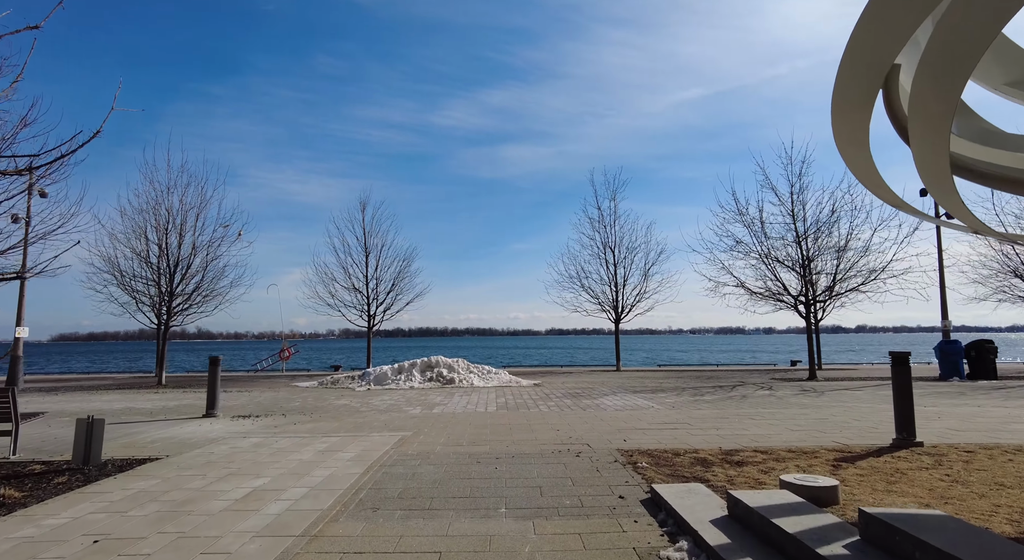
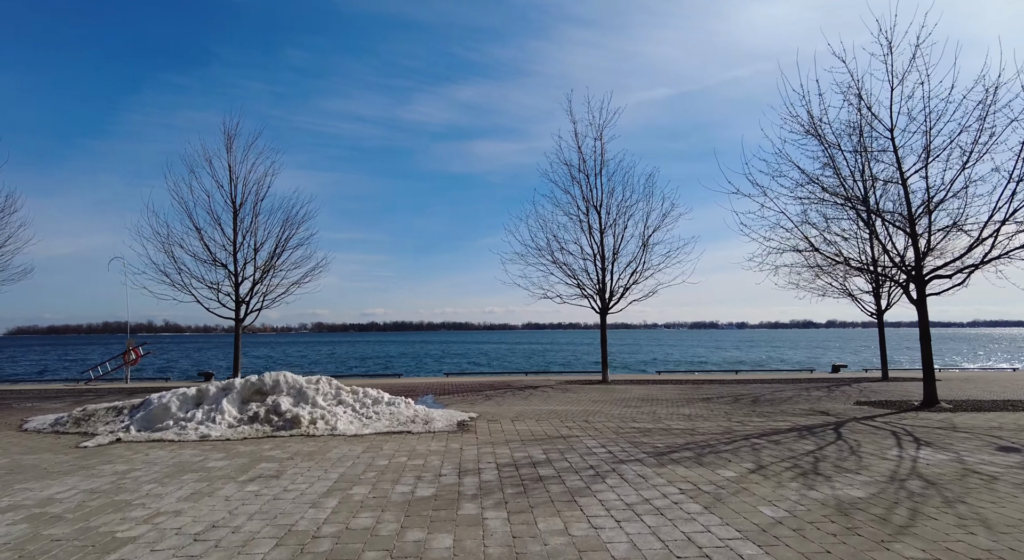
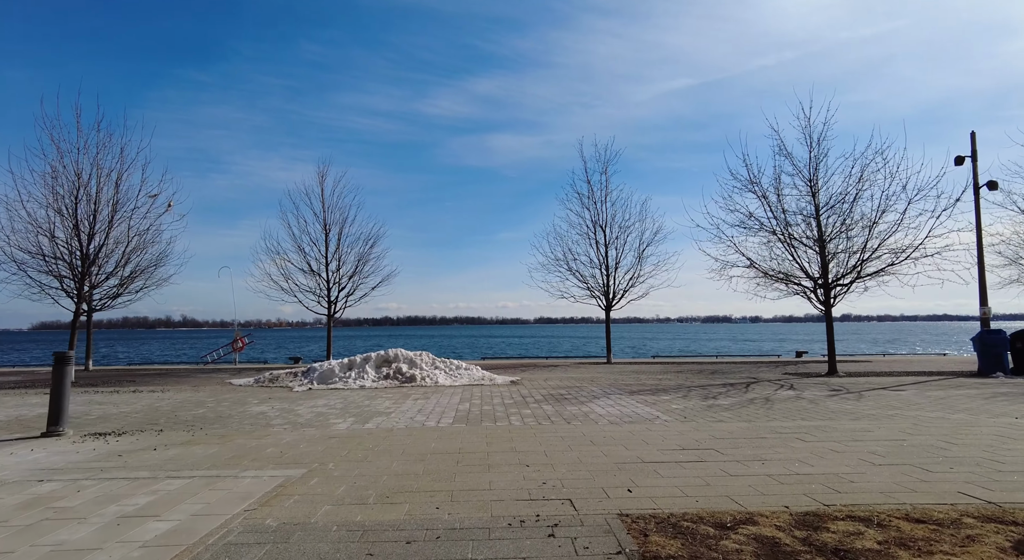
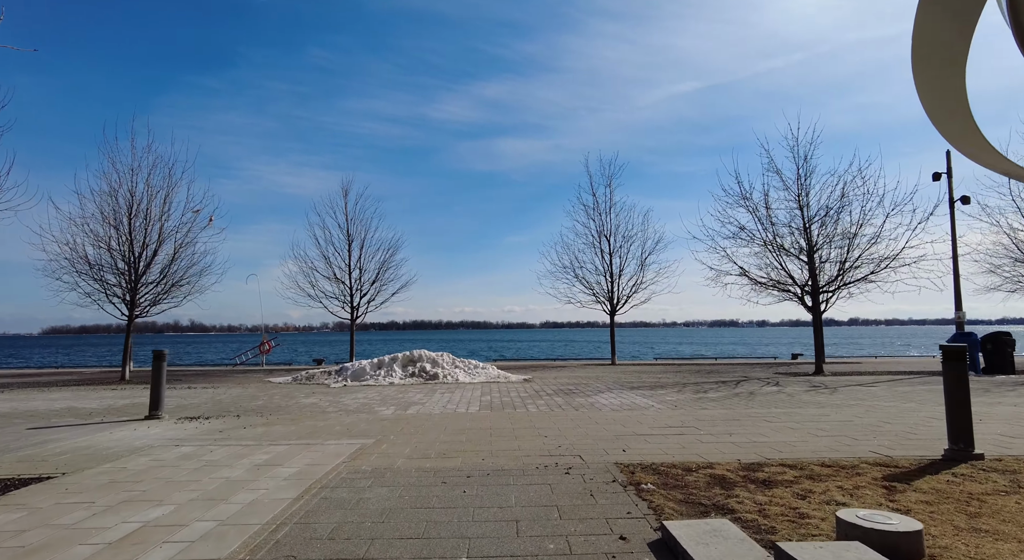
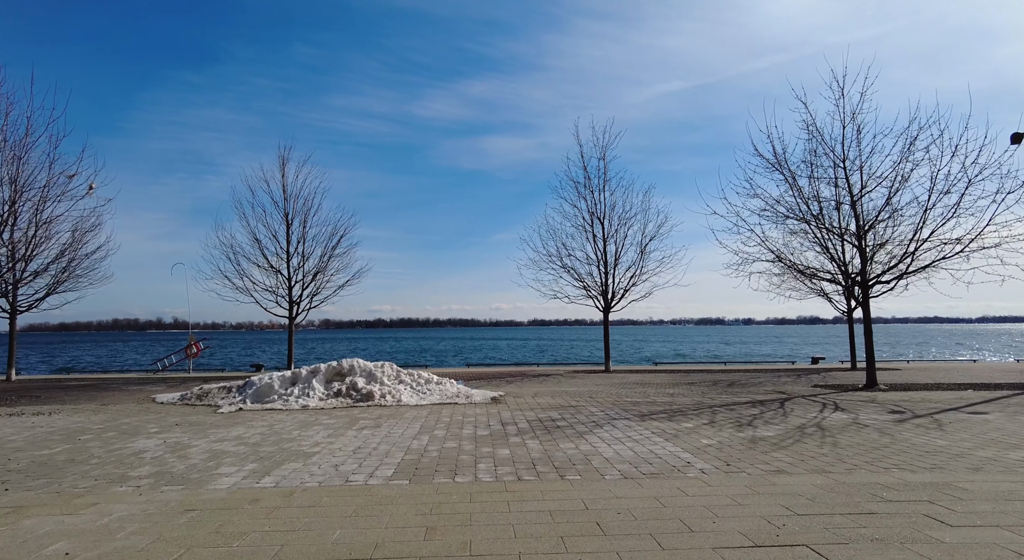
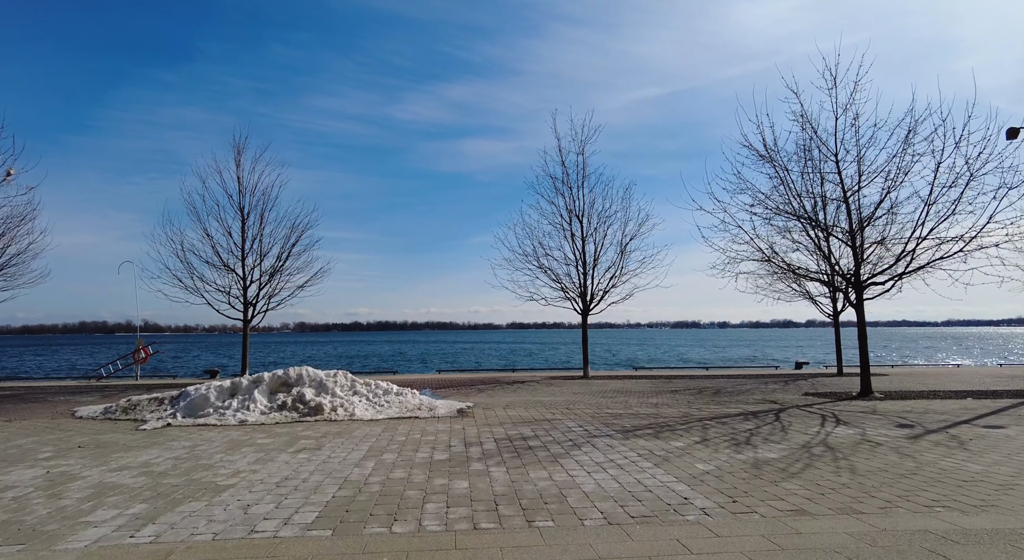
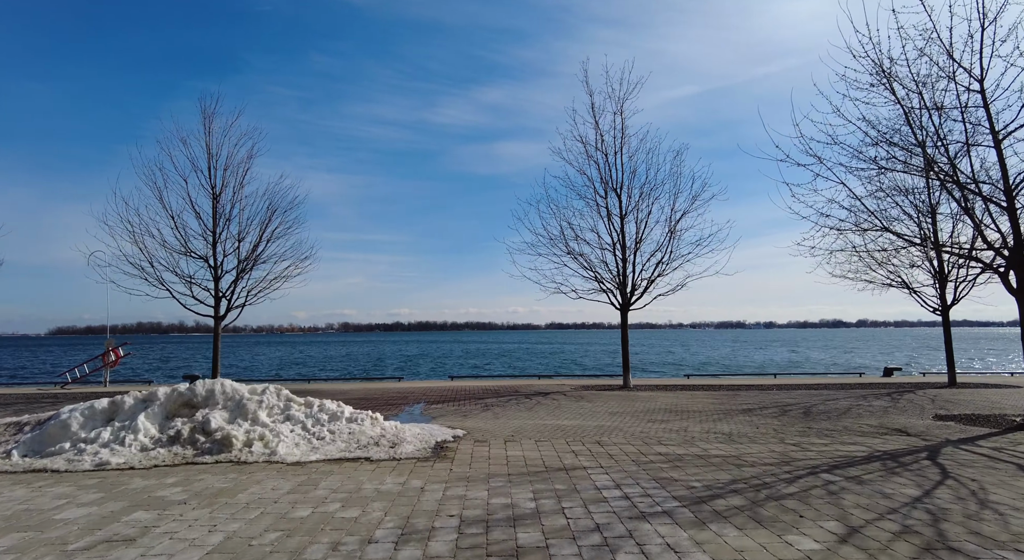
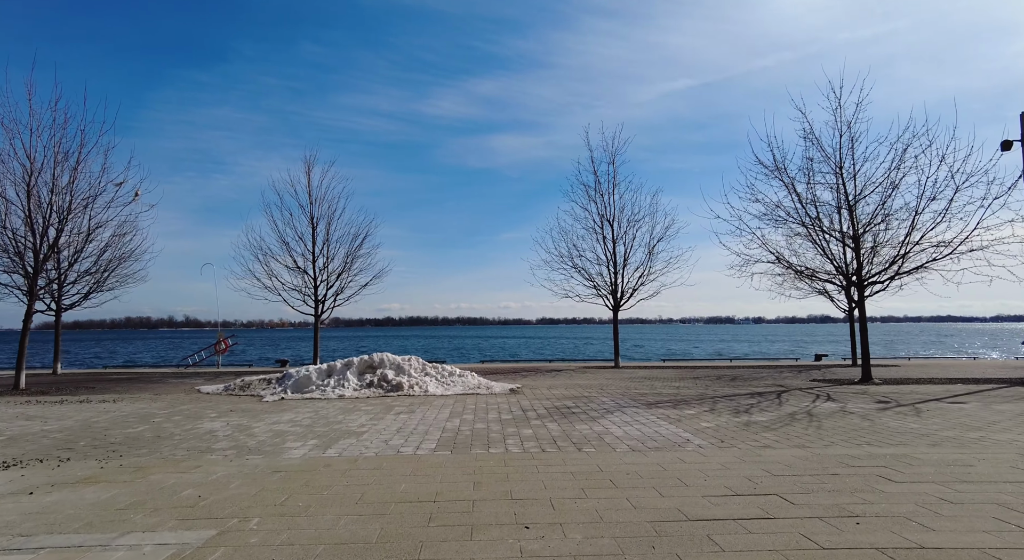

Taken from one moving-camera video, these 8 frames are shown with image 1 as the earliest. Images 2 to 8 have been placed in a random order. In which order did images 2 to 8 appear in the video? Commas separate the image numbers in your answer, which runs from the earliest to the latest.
4, 3, 8, 5, 6, 2, 7
